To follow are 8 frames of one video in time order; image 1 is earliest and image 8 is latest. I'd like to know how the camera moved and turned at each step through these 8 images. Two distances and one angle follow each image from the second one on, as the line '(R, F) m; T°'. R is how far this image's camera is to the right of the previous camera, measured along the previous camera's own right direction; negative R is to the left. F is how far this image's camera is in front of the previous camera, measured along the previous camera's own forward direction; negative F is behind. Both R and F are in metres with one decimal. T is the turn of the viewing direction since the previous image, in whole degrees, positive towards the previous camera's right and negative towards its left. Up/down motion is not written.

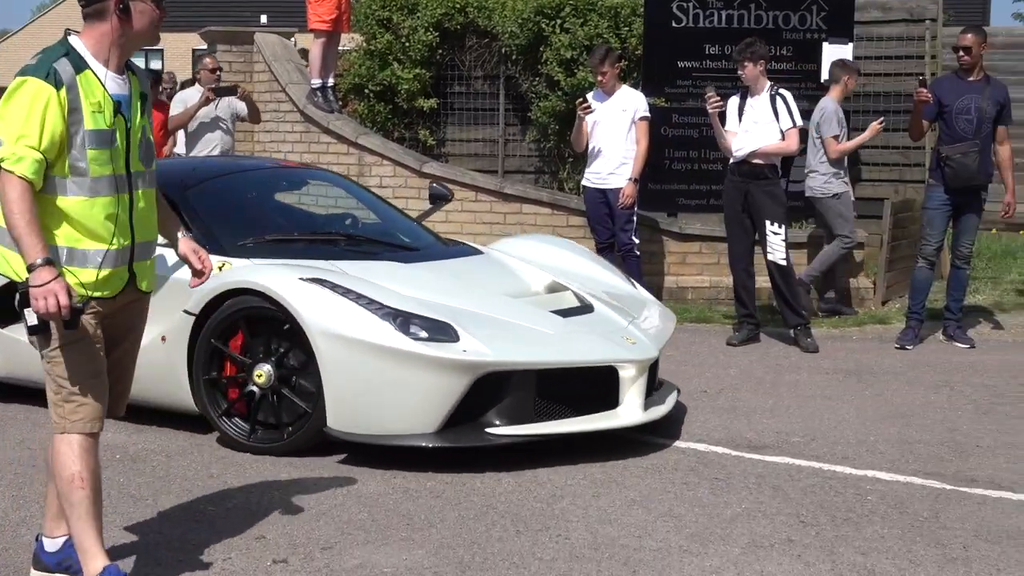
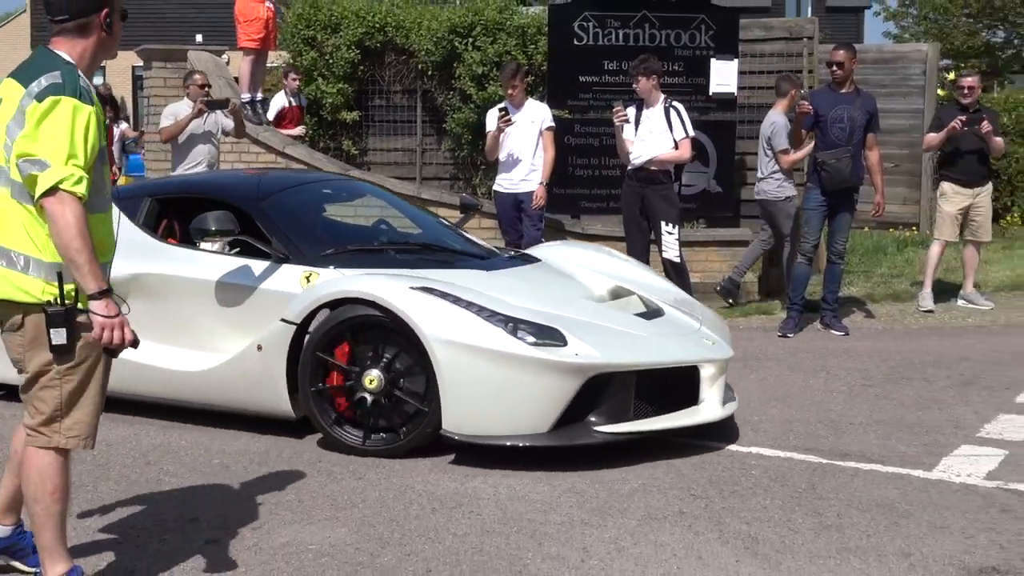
(+0.5, -0.4) m; +1°
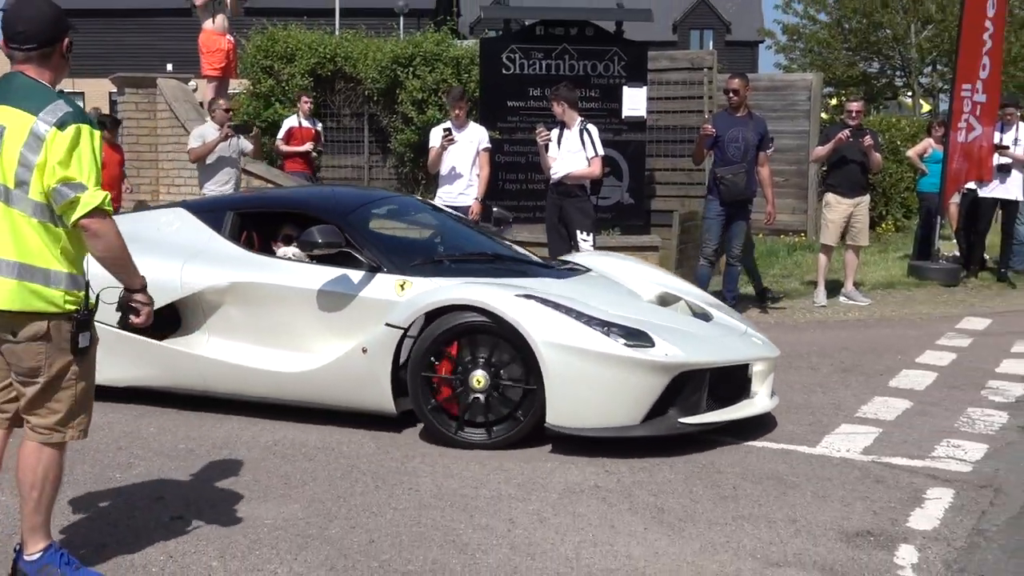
(+0.4, -0.6) m; +1°
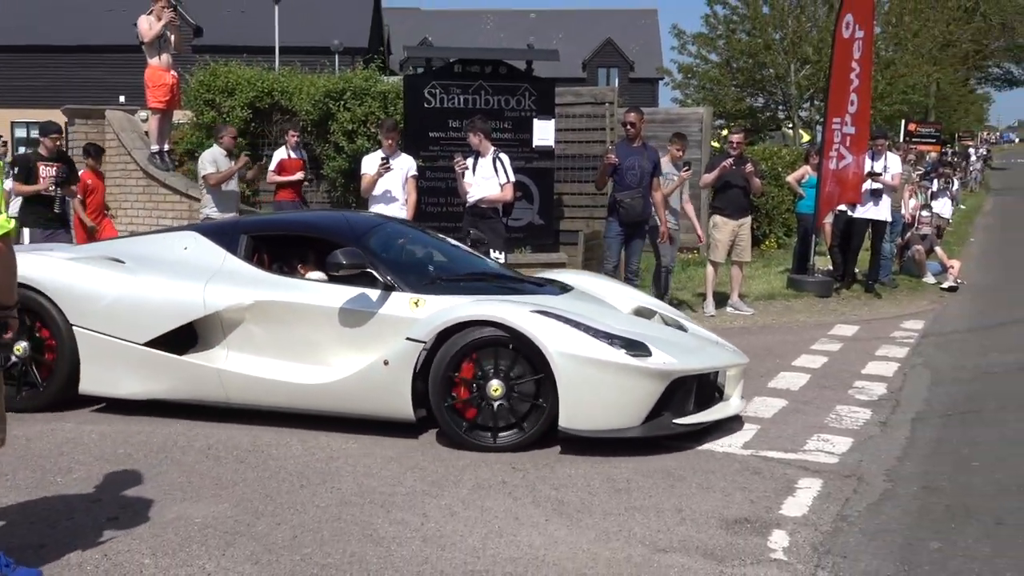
(+0.6, -0.6) m; +1°
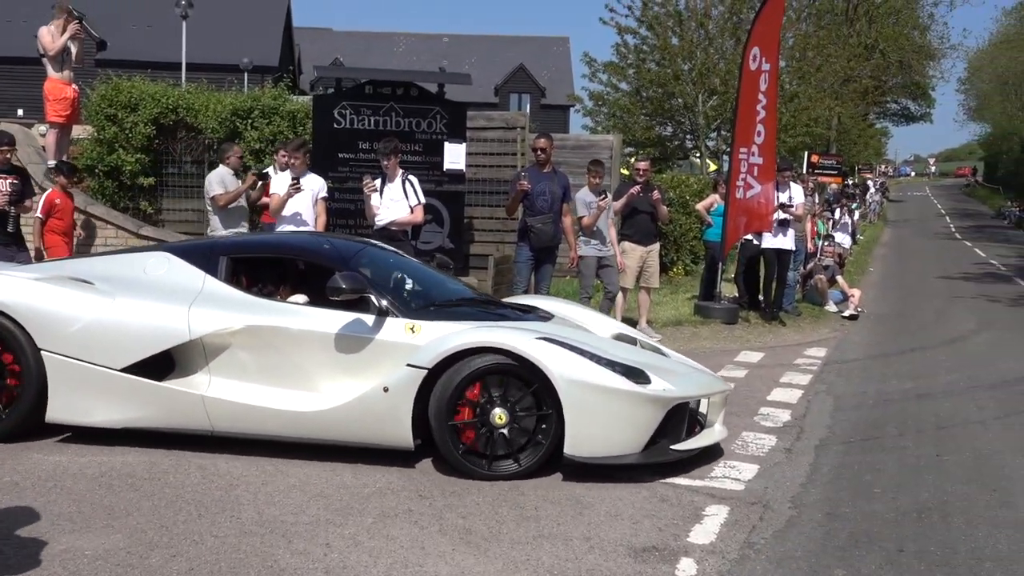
(+0.3, +0.1) m; +4°
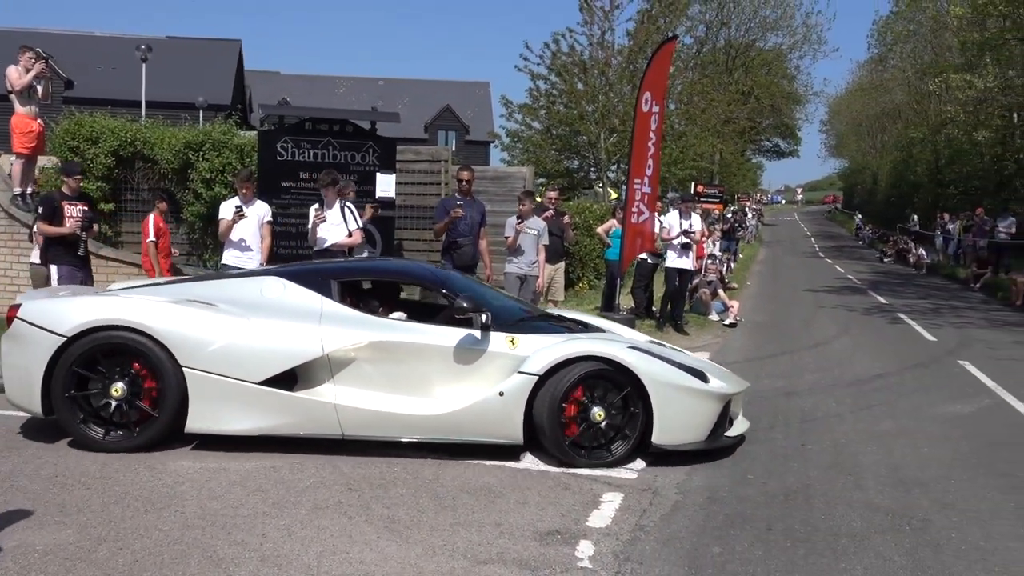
(+0.5, -0.8) m; +2°
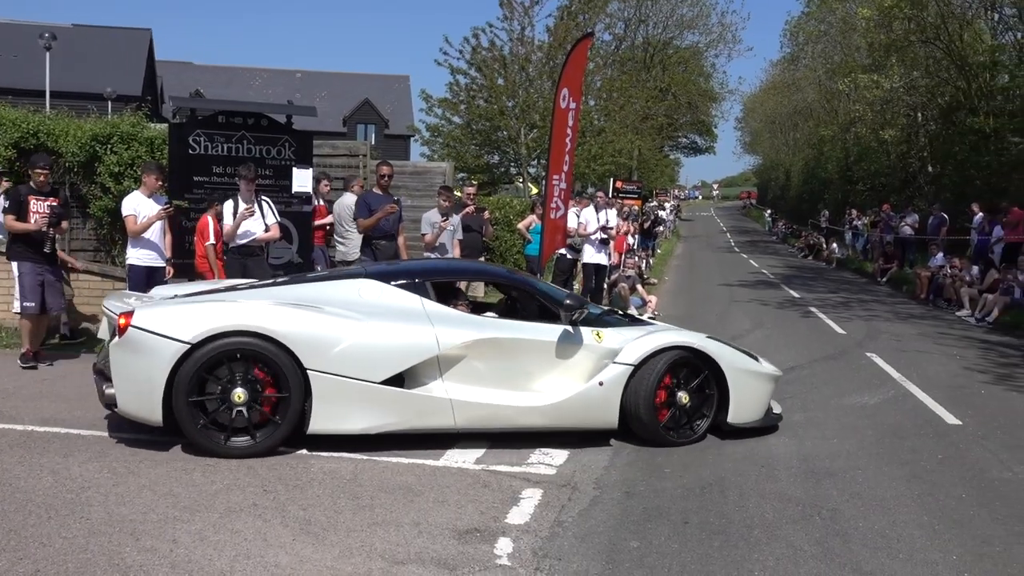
(+0.4, 0.0) m; +3°
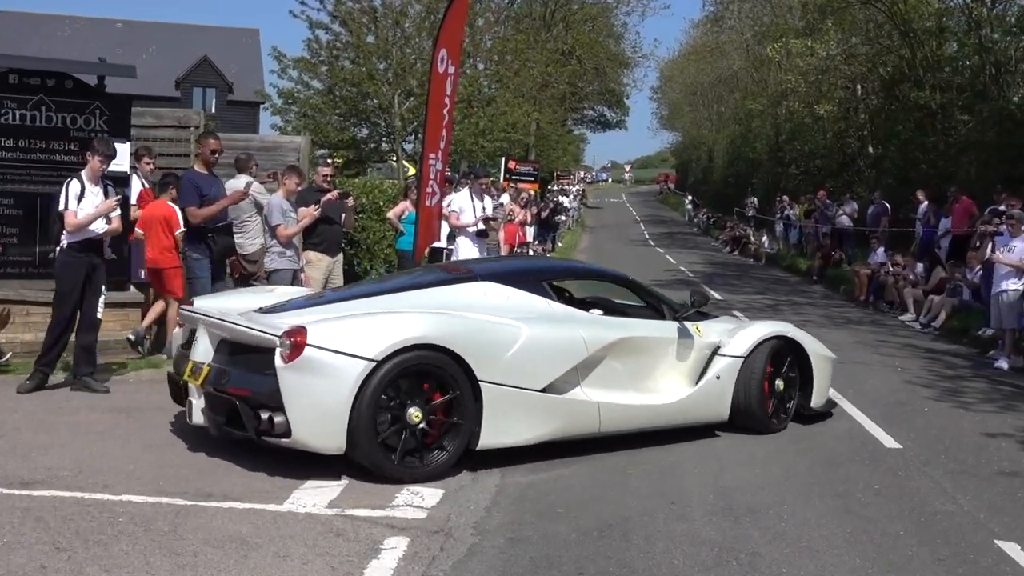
(+0.6, +1.2) m; +4°
